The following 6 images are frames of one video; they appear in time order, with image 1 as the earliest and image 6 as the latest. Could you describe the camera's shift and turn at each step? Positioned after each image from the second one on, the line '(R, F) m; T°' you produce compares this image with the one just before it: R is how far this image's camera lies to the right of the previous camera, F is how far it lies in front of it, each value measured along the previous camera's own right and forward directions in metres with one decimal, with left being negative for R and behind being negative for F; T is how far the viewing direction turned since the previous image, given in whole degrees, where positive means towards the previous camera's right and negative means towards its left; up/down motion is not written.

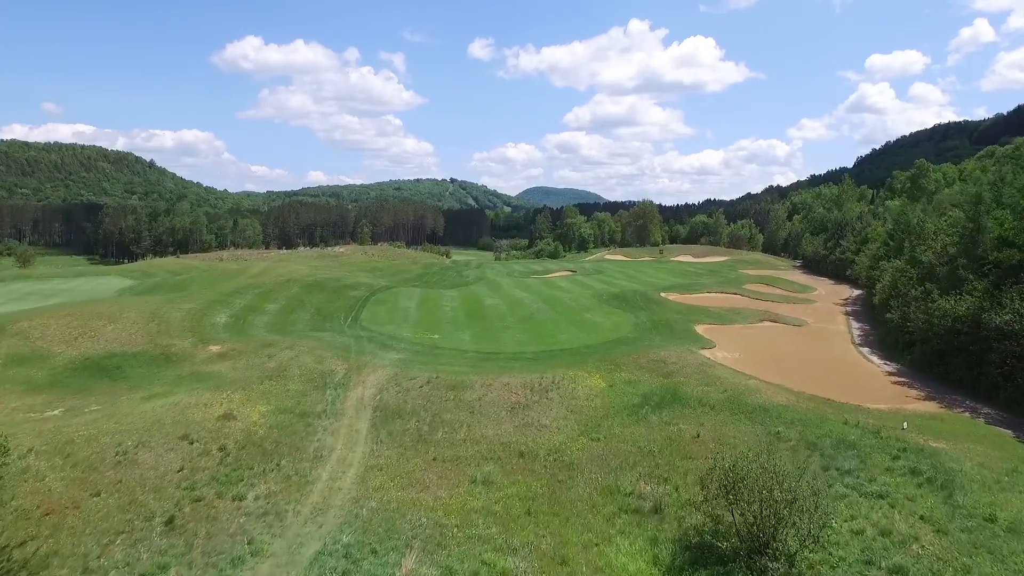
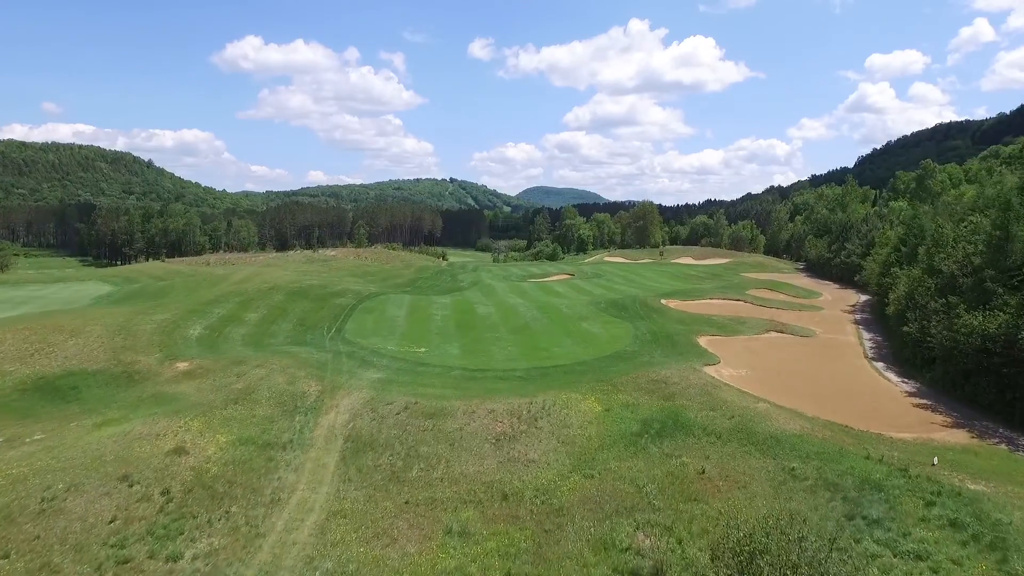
(+0.3, +1.5) m; 0°
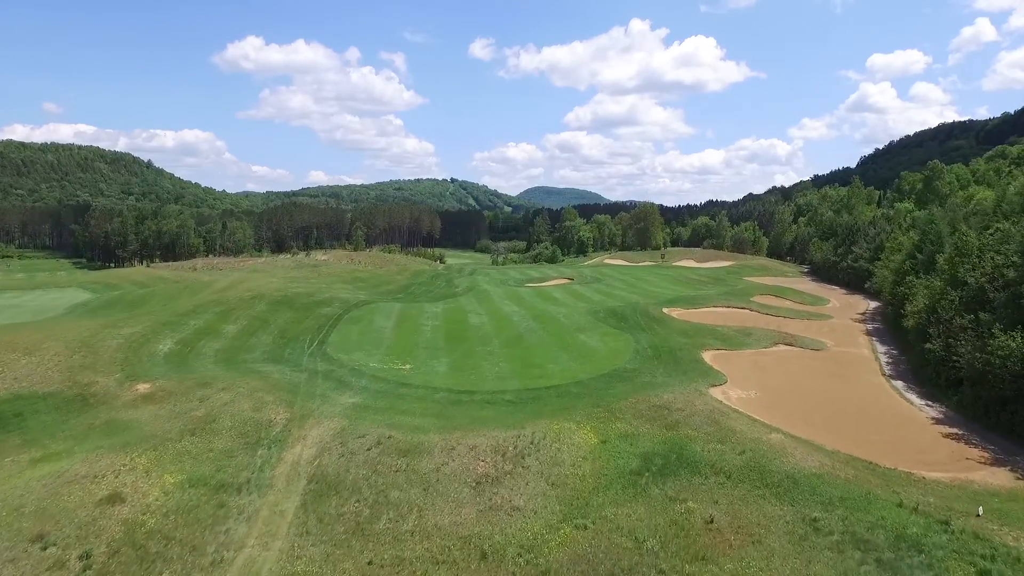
(+0.3, +1.6) m; 0°
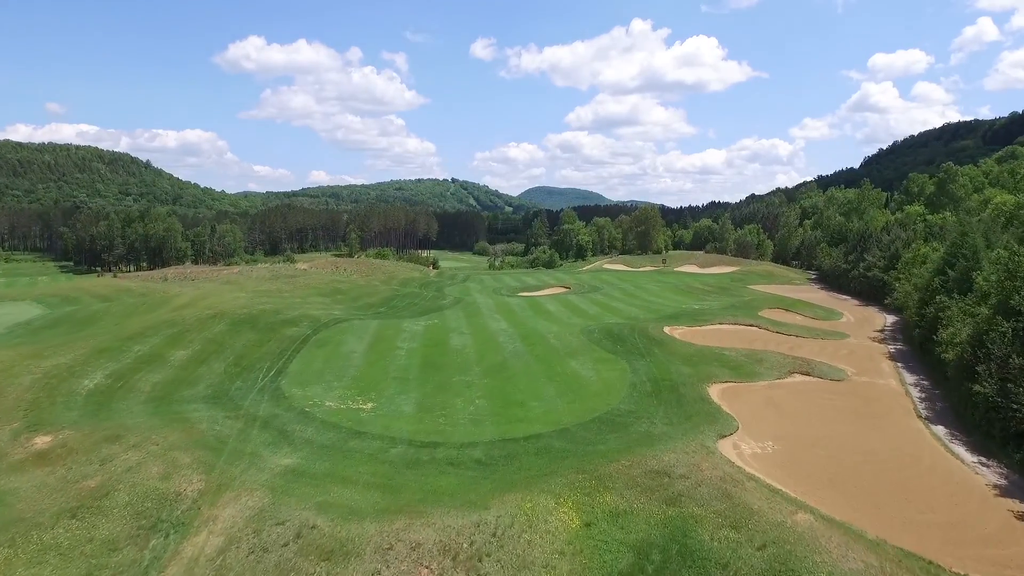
(+0.8, +2.9) m; 0°
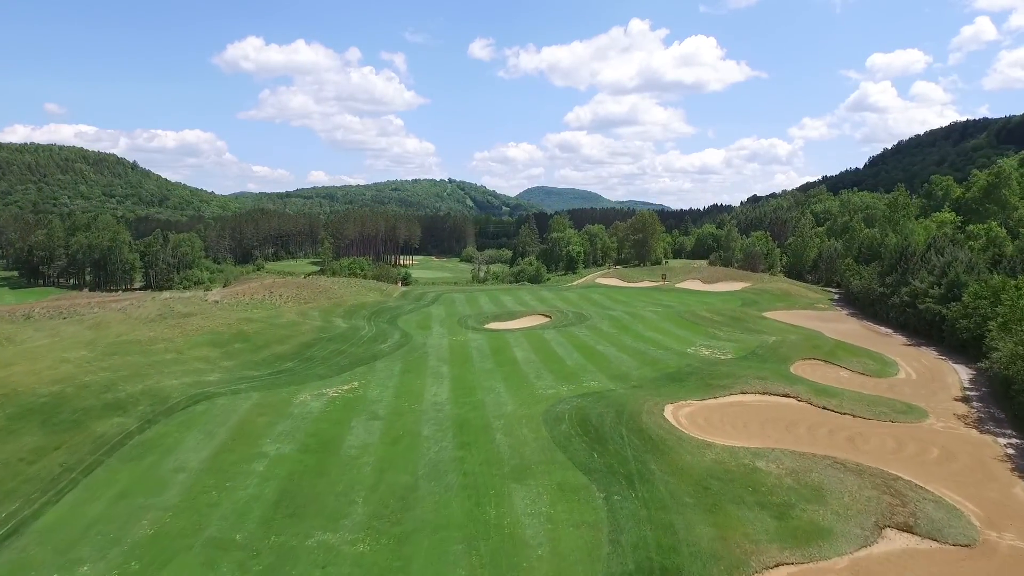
(+2.3, +9.5) m; 0°
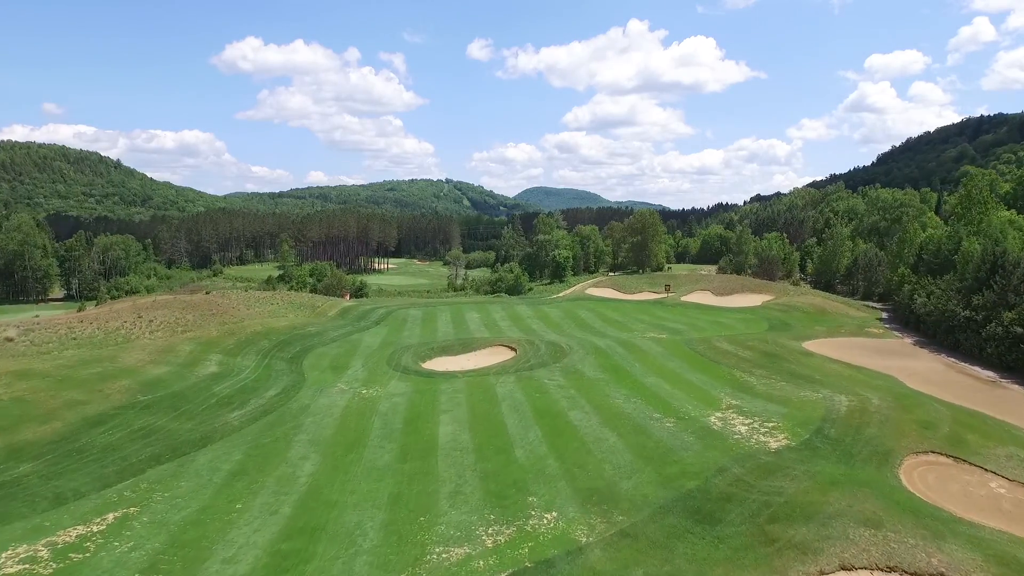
(+2.6, +12.4) m; 0°
